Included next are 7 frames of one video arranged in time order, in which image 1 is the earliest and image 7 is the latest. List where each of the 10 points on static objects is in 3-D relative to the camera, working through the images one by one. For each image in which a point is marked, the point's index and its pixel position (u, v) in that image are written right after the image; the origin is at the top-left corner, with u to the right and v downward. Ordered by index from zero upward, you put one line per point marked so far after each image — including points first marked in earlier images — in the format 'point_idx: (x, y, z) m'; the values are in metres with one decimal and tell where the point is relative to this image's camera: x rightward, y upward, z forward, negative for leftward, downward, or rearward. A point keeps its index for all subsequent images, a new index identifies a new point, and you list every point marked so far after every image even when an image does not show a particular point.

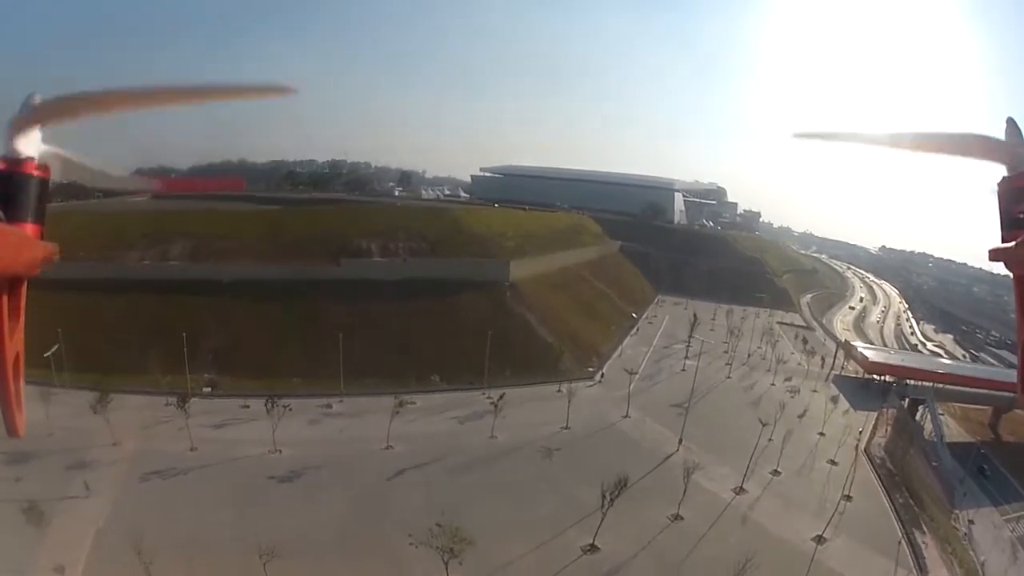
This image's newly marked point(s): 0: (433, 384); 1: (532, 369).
0: (-1.7, -2.5, +17.4) m
1: (+1.0, -2.2, +18.7) m
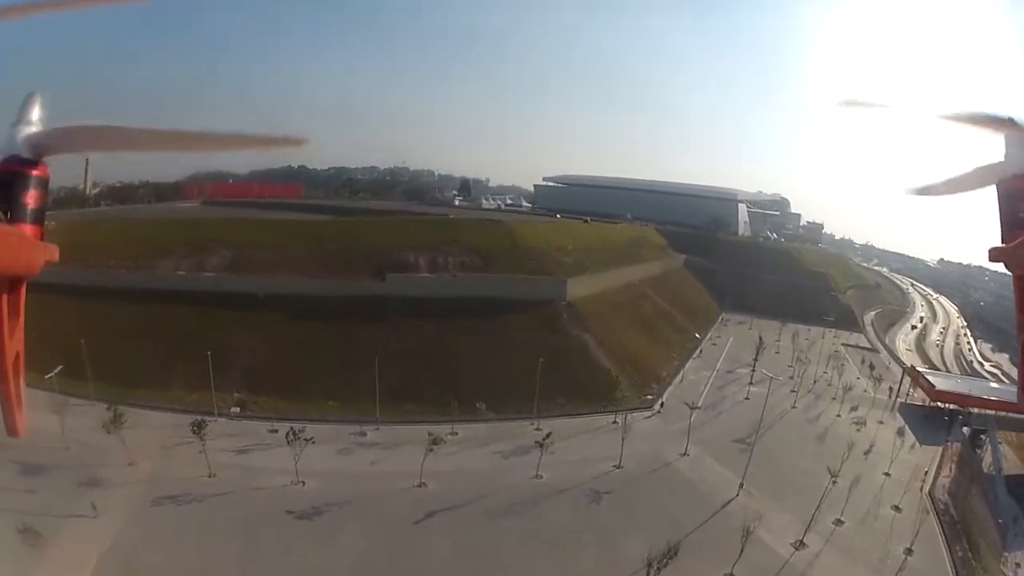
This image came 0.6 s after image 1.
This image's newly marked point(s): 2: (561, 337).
0: (-0.6, -3.1, +16.2) m
1: (+2.2, -2.8, +17.3) m
2: (+1.8, -1.4, +18.7) m
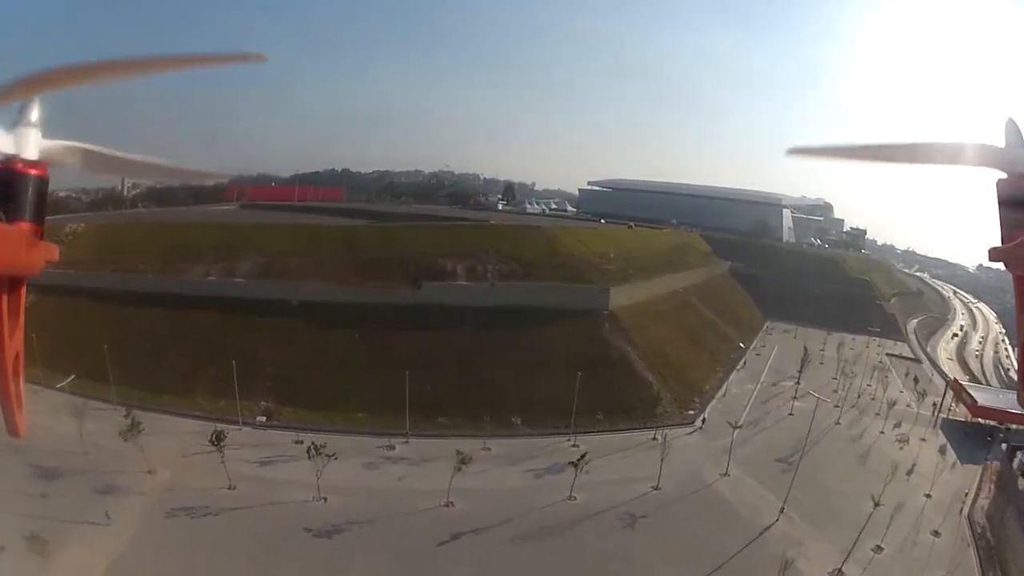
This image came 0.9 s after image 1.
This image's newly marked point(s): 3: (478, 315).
0: (+0.1, -3.3, +15.7) m
1: (+3.0, -3.0, +16.6) m
2: (+2.6, -1.6, +18.0) m
3: (-0.9, -0.8, +18.5) m
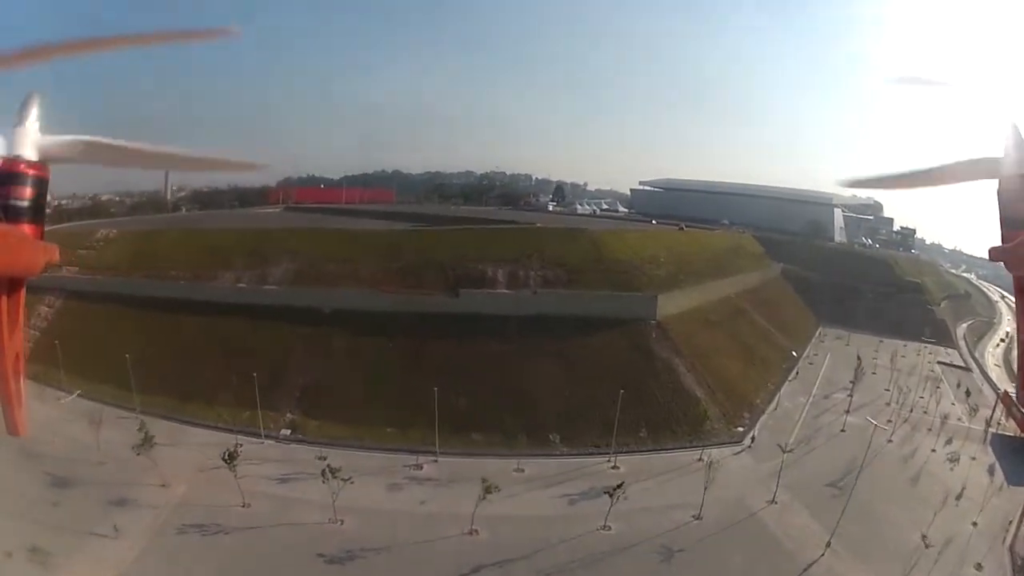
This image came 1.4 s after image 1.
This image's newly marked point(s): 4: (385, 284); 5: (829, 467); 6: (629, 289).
0: (+0.8, -3.5, +14.9) m
1: (+3.8, -3.3, +15.7) m
2: (+3.5, -1.9, +17.1) m
3: (0.0, -1.0, +17.8) m
4: (-4.0, +0.1, +19.7) m
5: (+7.1, -4.1, +15.4) m
6: (+3.4, 0.0, +19.4) m
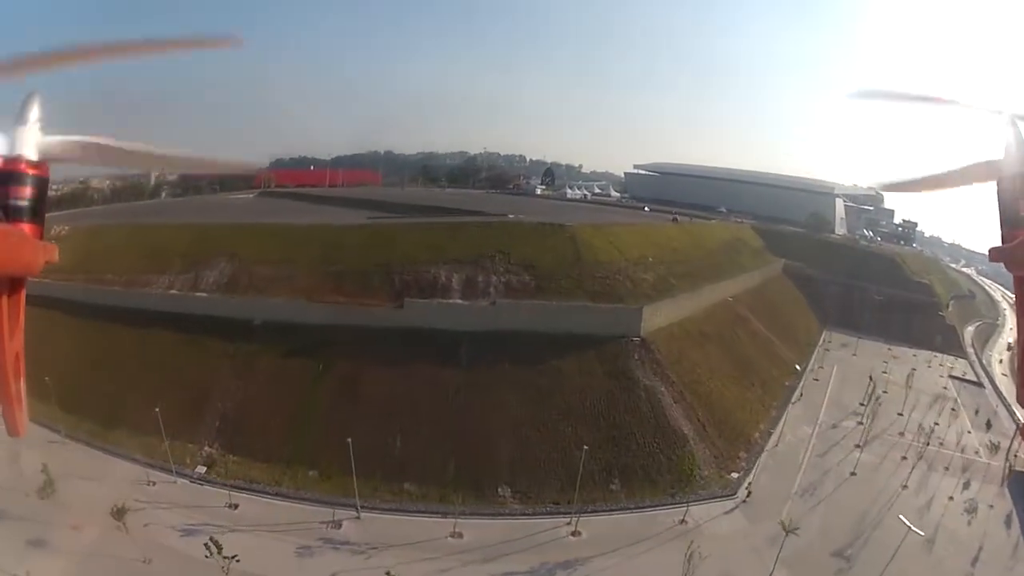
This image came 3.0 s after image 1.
0: (-0.2, -3.9, +12.4) m
1: (+2.7, -3.7, +13.1) m
2: (+2.5, -2.2, +14.5) m
3: (-0.9, -1.3, +15.1) m
4: (-4.9, -0.1, +17.0) m
5: (+6.1, -4.6, +12.9) m
6: (+2.4, -0.3, +16.7) m
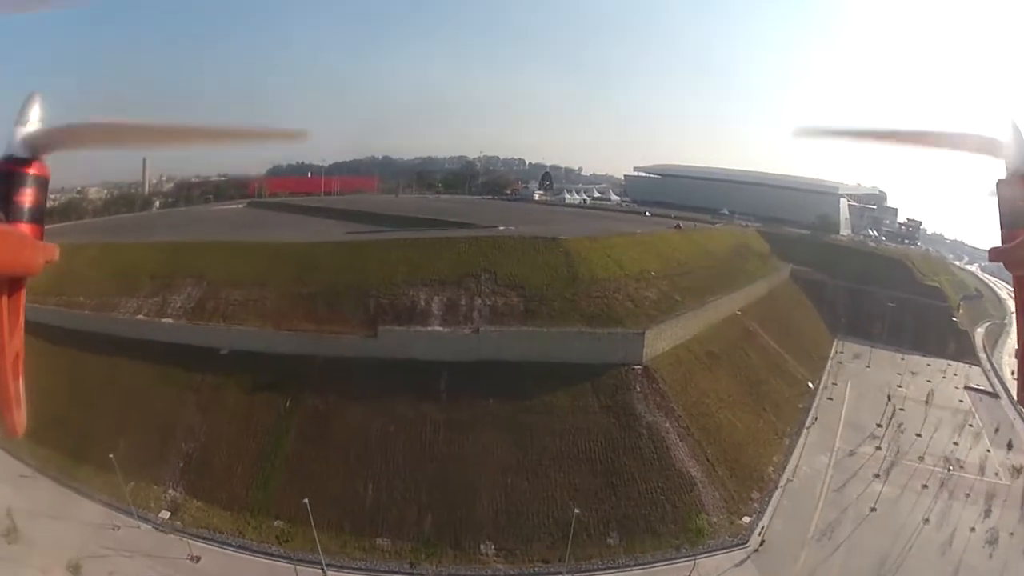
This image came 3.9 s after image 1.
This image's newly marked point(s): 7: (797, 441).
0: (-0.4, -4.4, +11.0) m
1: (+2.5, -4.1, +11.8) m
2: (+2.3, -2.7, +13.1) m
3: (-1.2, -1.8, +13.8) m
4: (-5.2, -0.7, +15.7) m
5: (+5.9, -5.0, +11.5) m
6: (+2.1, -0.8, +15.4) m
7: (+7.7, -4.1, +18.0) m
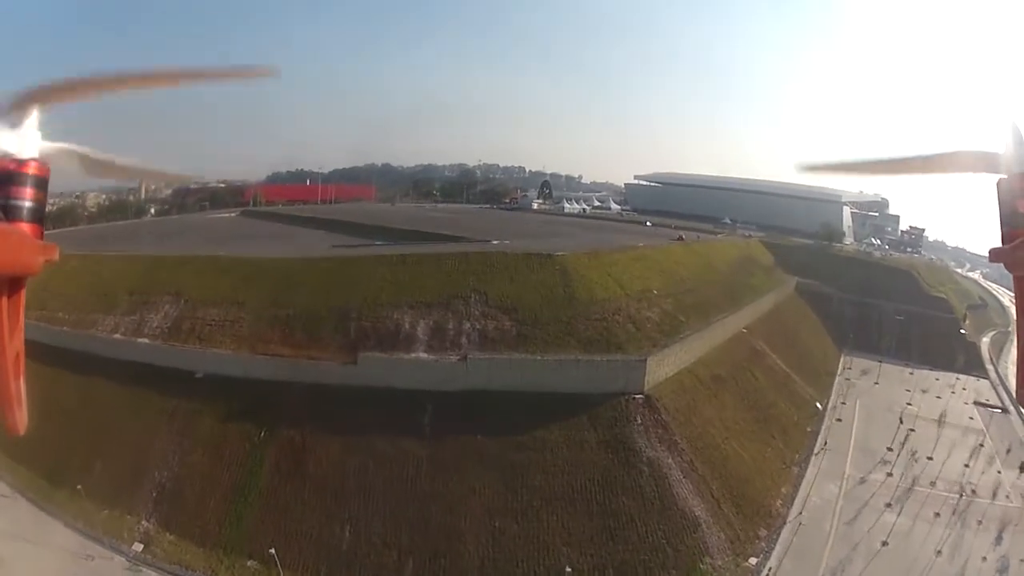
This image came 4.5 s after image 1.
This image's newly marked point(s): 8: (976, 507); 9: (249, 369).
0: (-0.6, -4.9, +10.1) m
1: (+2.3, -4.6, +10.8) m
2: (+2.1, -3.2, +12.2) m
3: (-1.4, -2.3, +12.9) m
4: (-5.4, -1.2, +14.8) m
5: (+5.7, -5.5, +10.5) m
6: (+2.0, -1.3, +14.5) m
7: (+7.5, -4.6, +17.1) m
8: (+11.7, -5.5, +16.7) m
9: (-5.7, -1.8, +14.4) m
